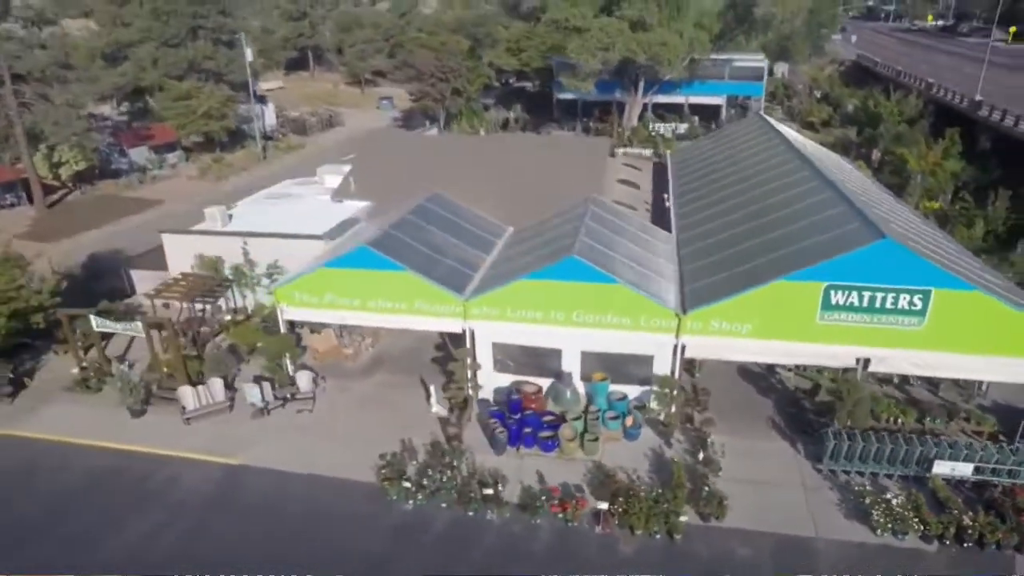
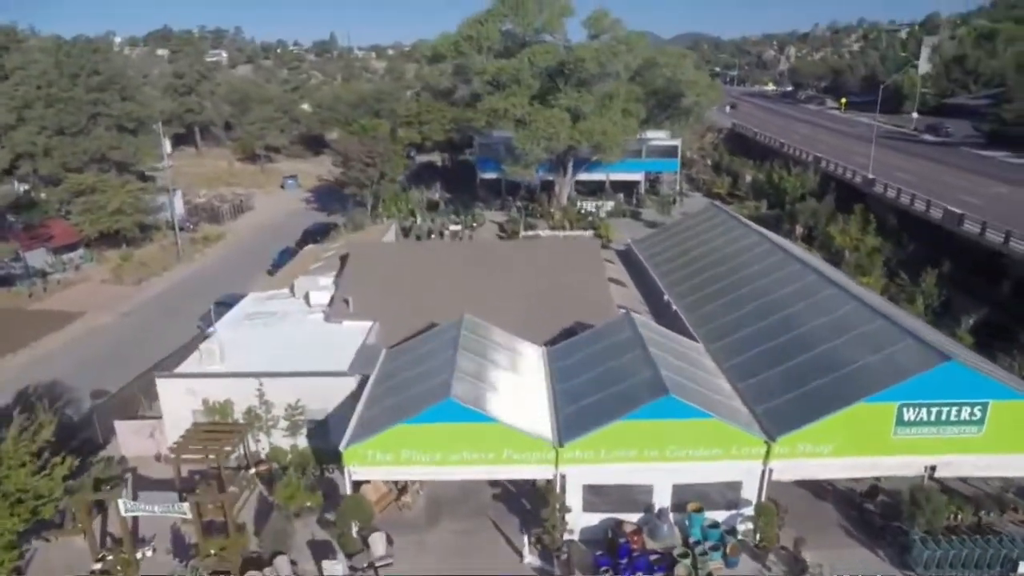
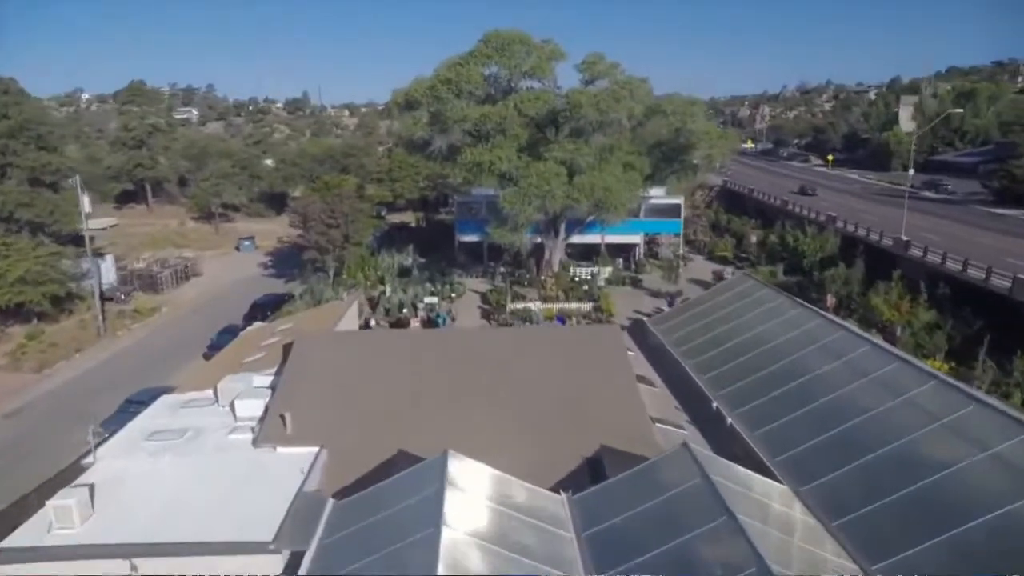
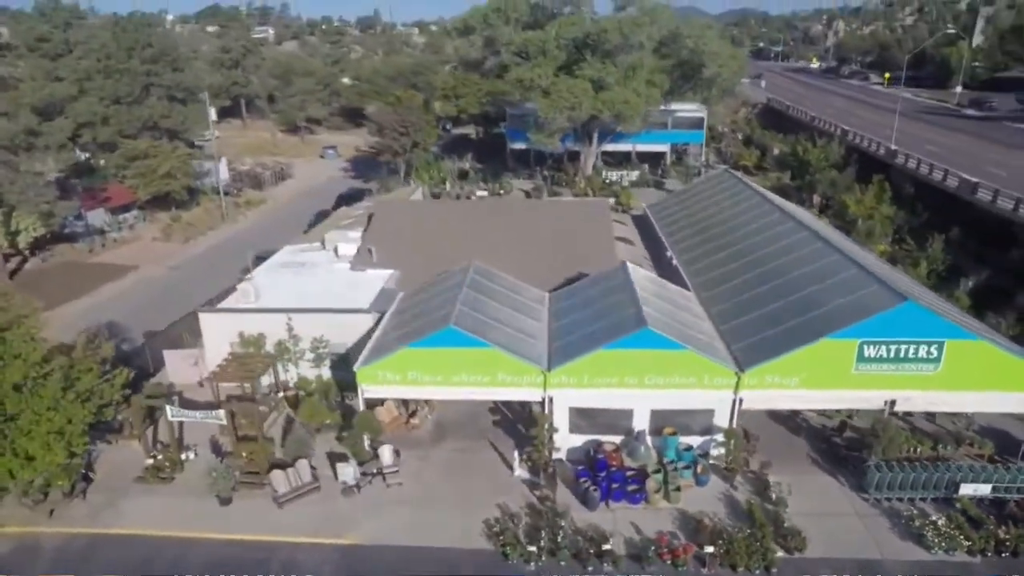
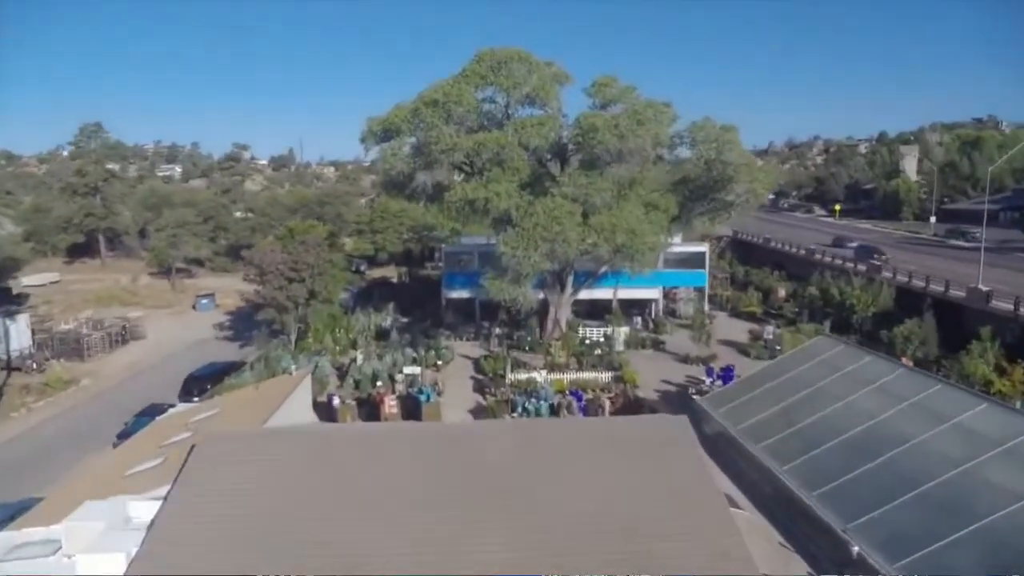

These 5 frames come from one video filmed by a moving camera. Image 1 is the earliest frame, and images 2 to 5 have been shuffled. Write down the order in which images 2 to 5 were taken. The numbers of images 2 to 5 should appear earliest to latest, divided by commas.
4, 2, 3, 5
